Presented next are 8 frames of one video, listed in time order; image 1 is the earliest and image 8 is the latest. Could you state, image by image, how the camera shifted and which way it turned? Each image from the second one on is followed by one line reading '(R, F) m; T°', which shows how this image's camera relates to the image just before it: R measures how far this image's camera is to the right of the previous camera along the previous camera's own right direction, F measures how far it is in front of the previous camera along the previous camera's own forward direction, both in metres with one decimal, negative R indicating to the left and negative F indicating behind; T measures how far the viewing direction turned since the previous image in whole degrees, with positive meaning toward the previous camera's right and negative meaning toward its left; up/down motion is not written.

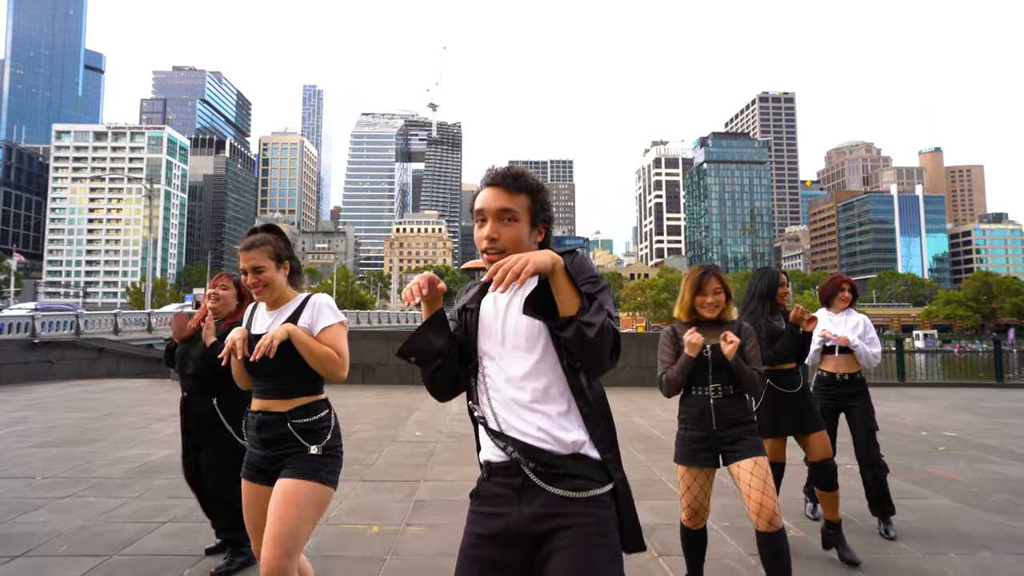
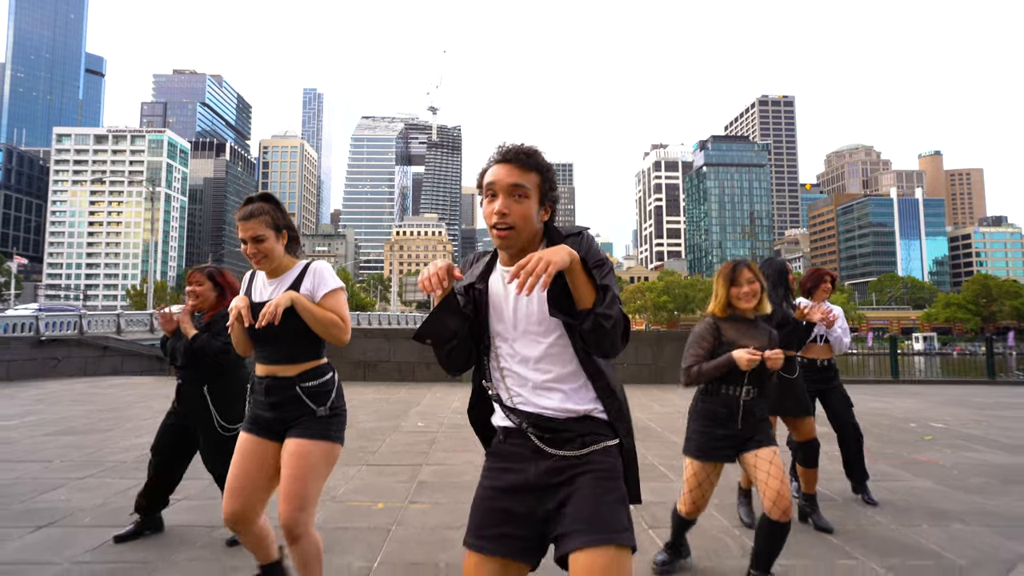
(0.0, -0.2) m; 0°
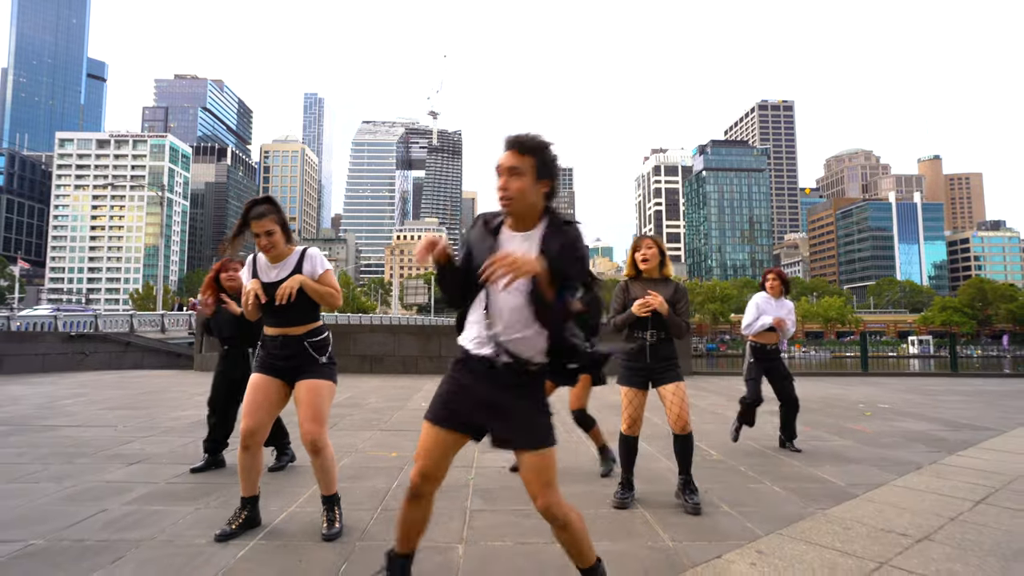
(+0.1, -1.0) m; 0°
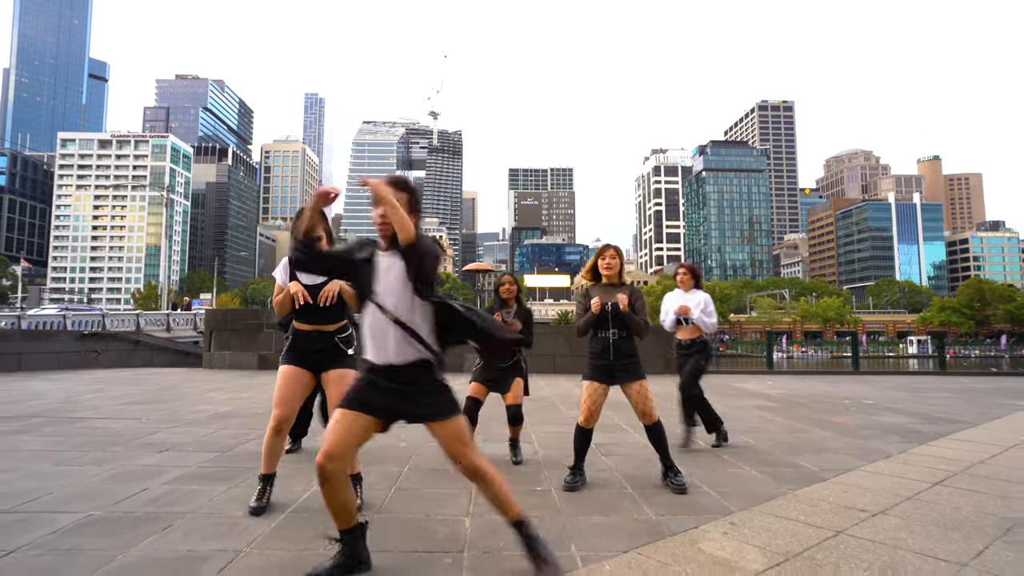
(0.0, -0.4) m; 0°
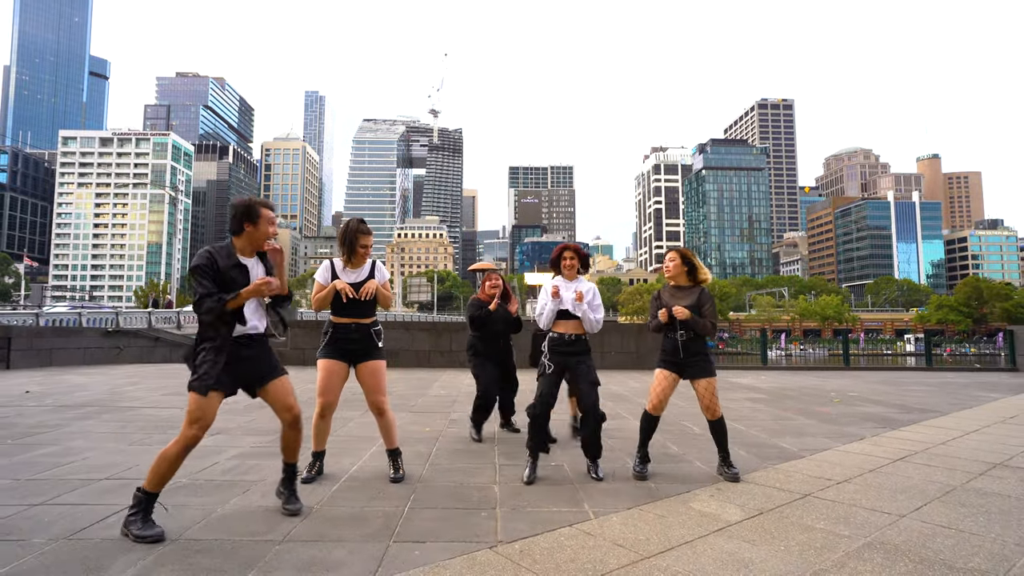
(-0.1, -0.6) m; 0°
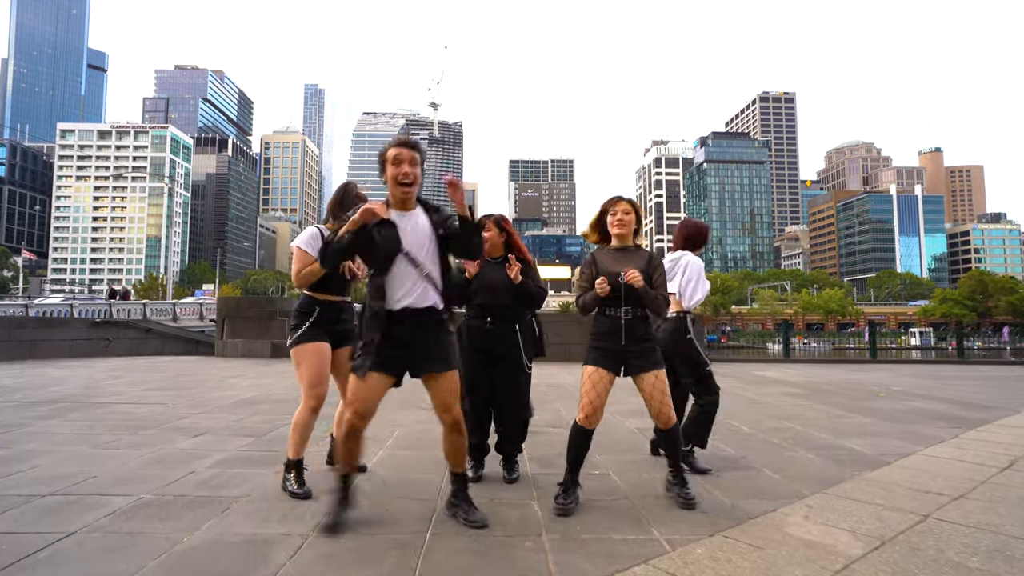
(-0.2, +0.8) m; 0°
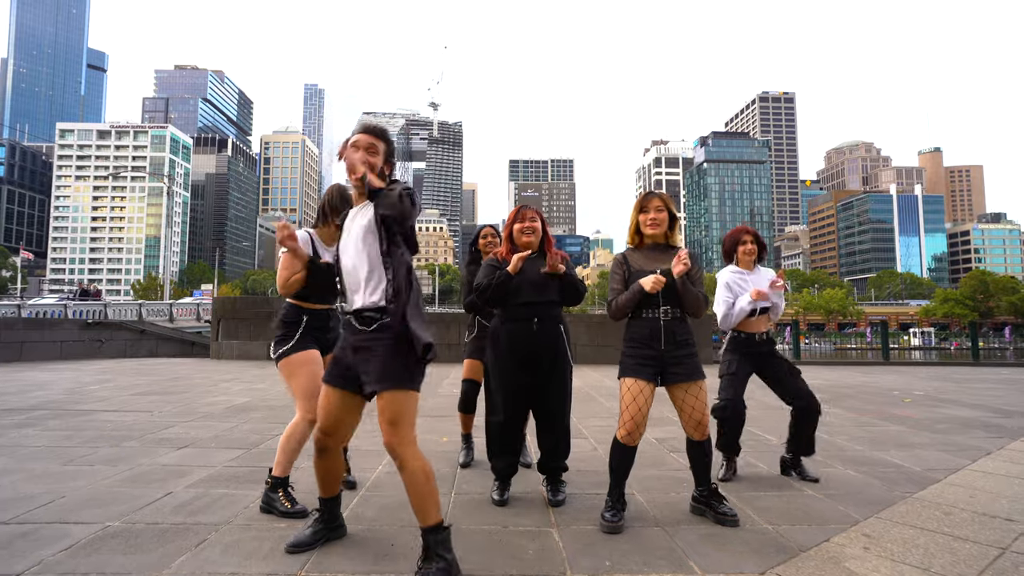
(-0.1, +0.4) m; 0°
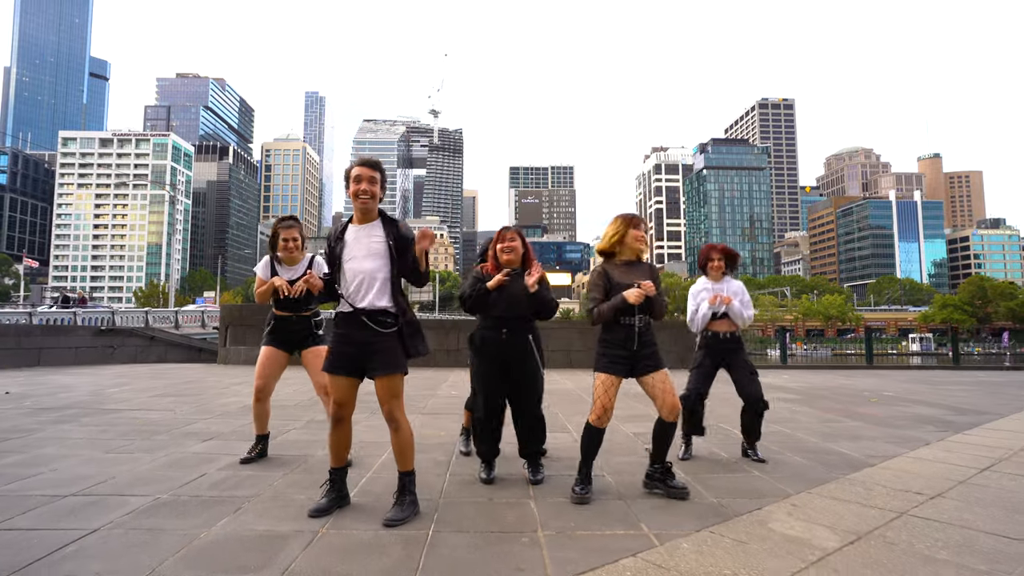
(+0.1, -0.5) m; 0°
